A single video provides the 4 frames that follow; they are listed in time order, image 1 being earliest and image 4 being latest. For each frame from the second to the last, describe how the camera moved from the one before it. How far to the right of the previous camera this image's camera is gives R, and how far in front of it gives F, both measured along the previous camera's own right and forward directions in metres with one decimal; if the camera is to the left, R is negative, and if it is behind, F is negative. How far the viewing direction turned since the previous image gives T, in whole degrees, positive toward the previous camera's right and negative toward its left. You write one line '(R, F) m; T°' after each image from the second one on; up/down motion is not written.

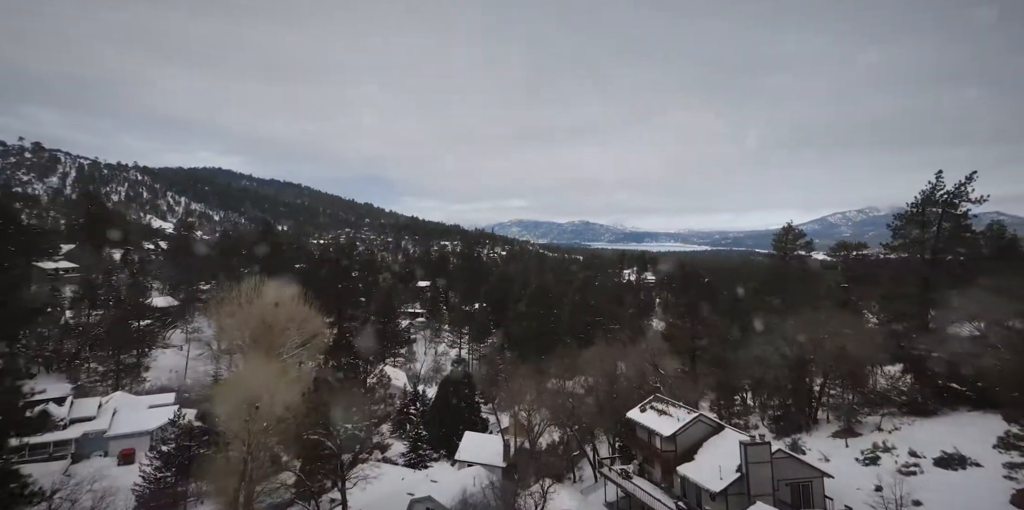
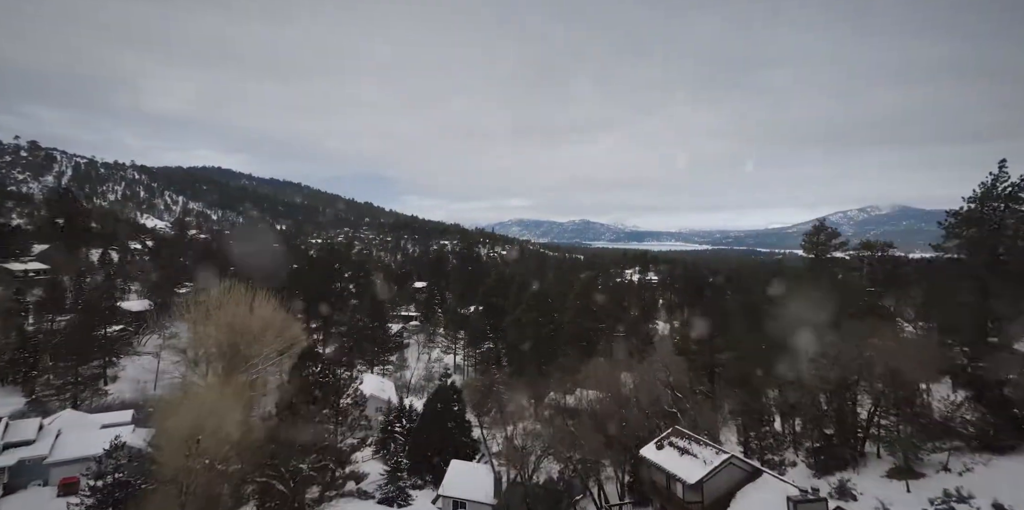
(+0.2, +2.2) m; 0°
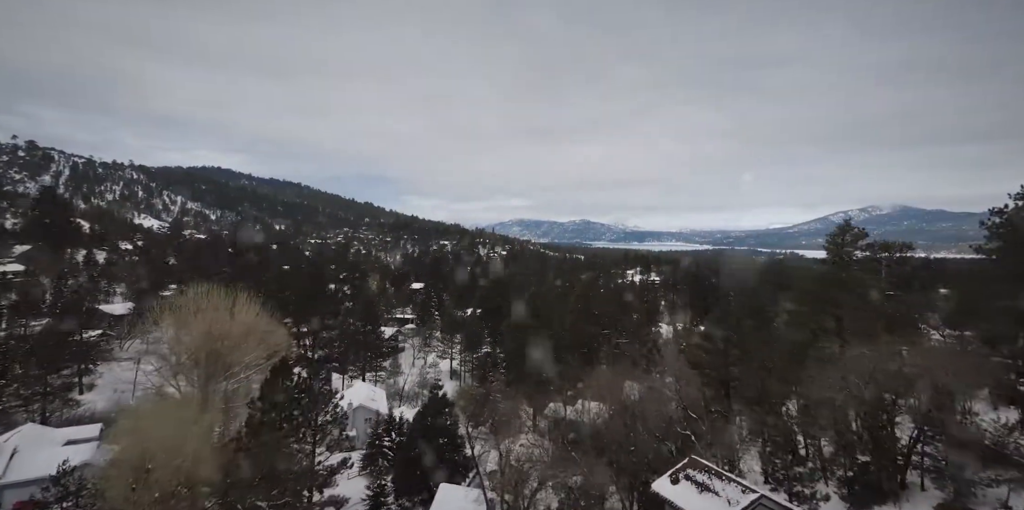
(+0.2, +1.4) m; 0°
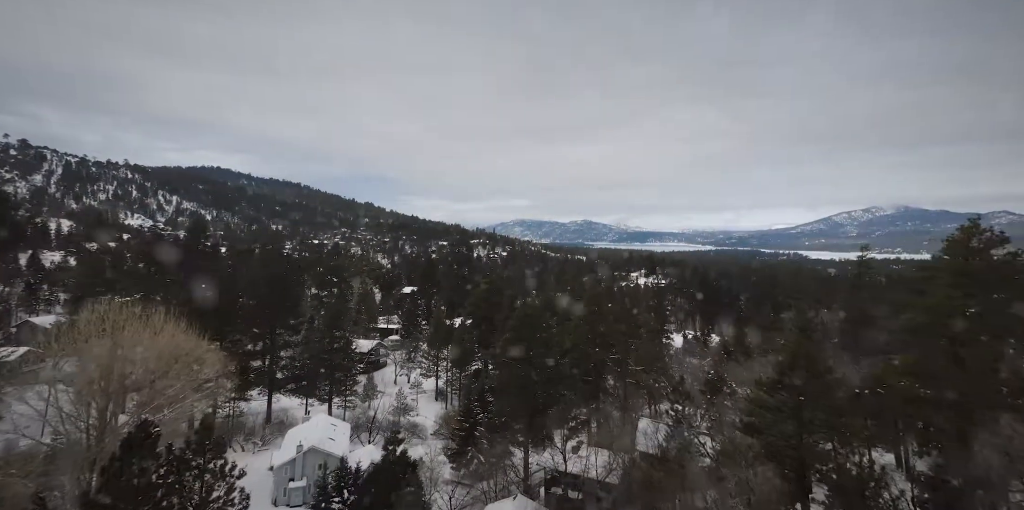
(+0.5, +4.4) m; 0°
